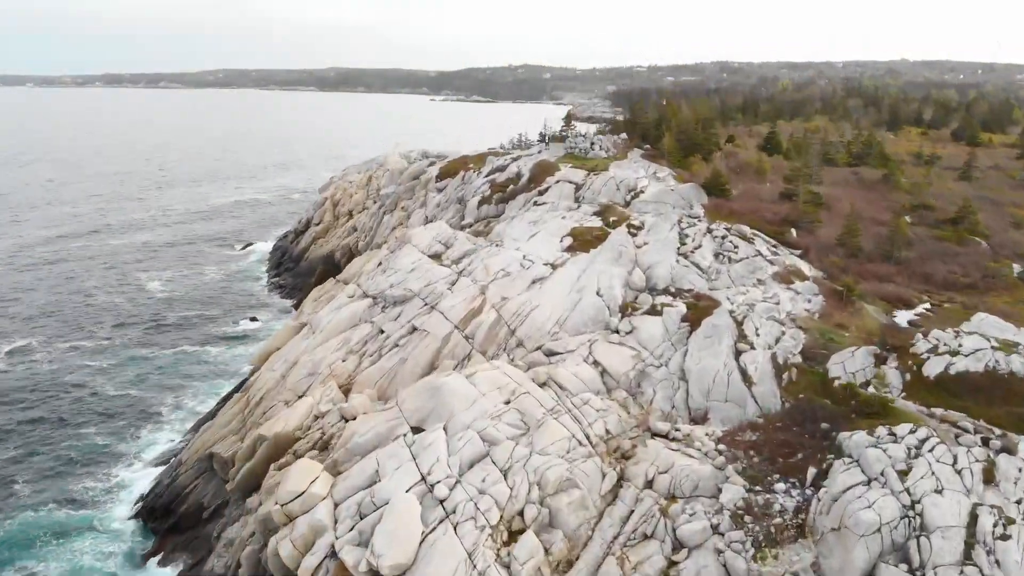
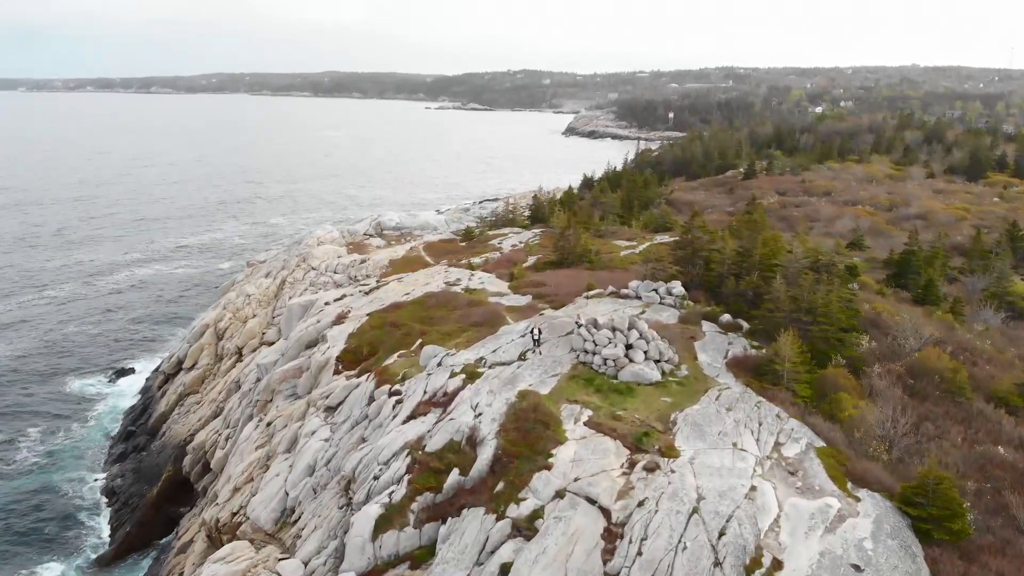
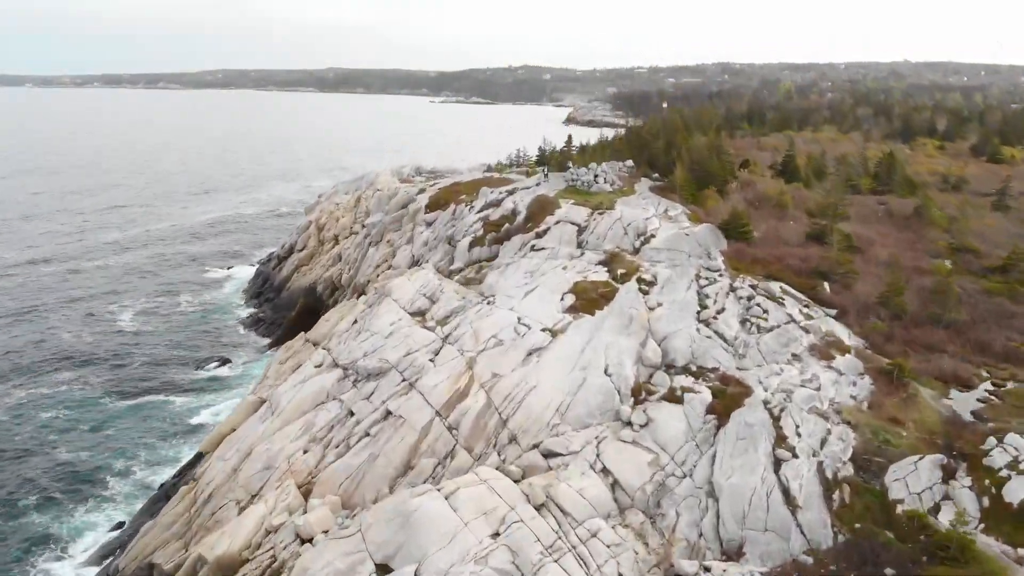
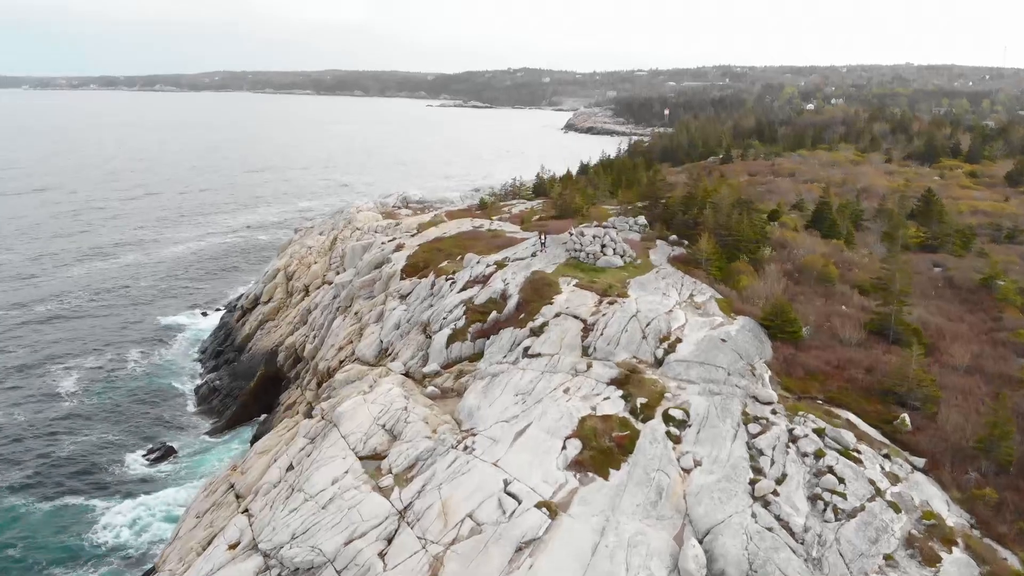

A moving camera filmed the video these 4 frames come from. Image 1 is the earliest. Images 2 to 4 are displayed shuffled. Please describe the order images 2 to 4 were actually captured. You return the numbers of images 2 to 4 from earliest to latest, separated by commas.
3, 4, 2
